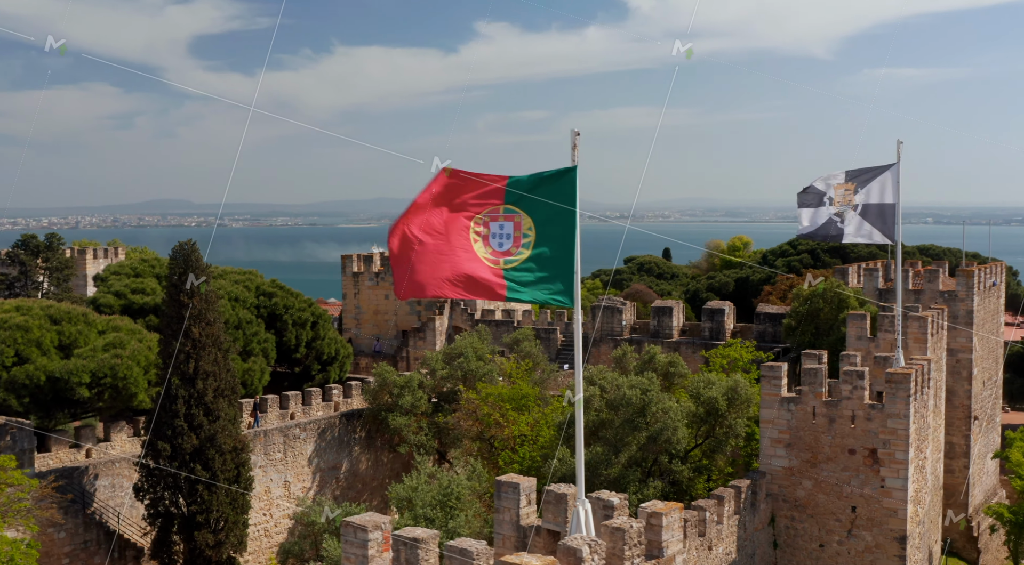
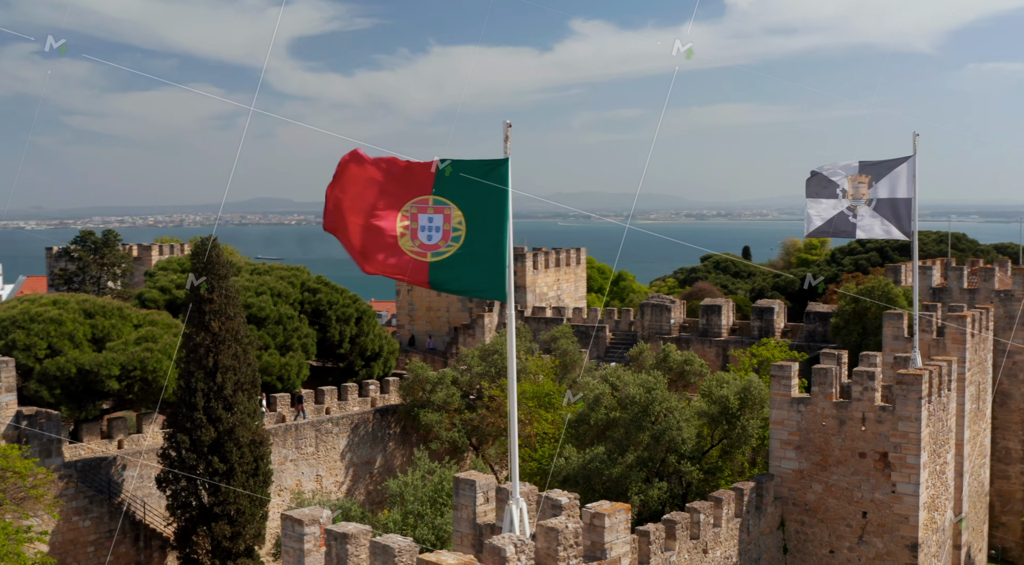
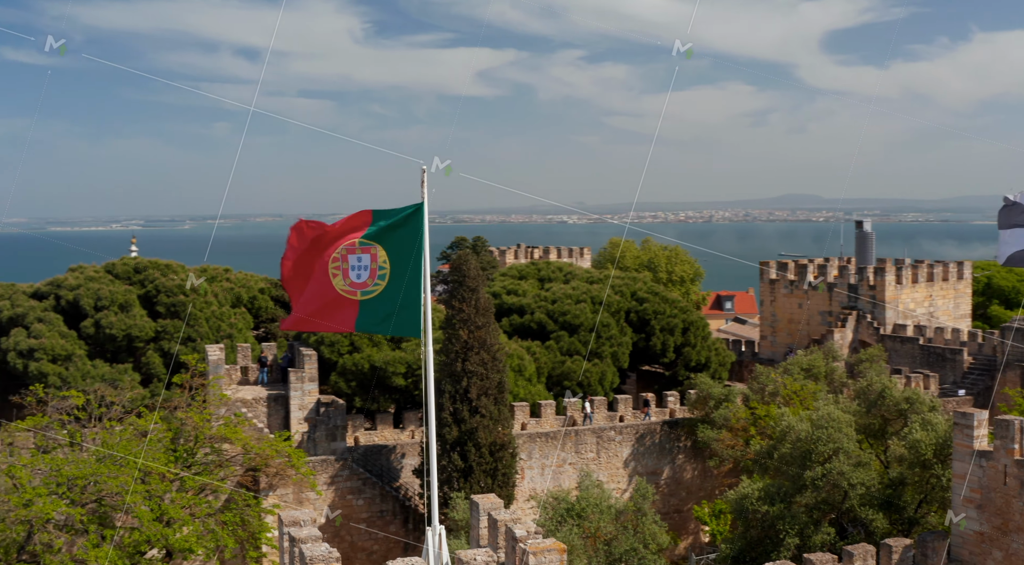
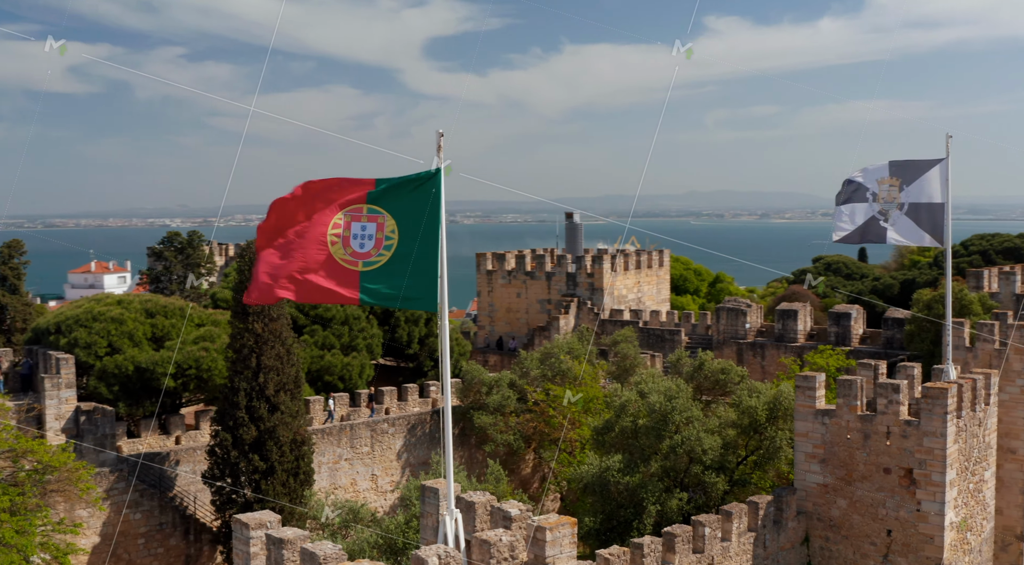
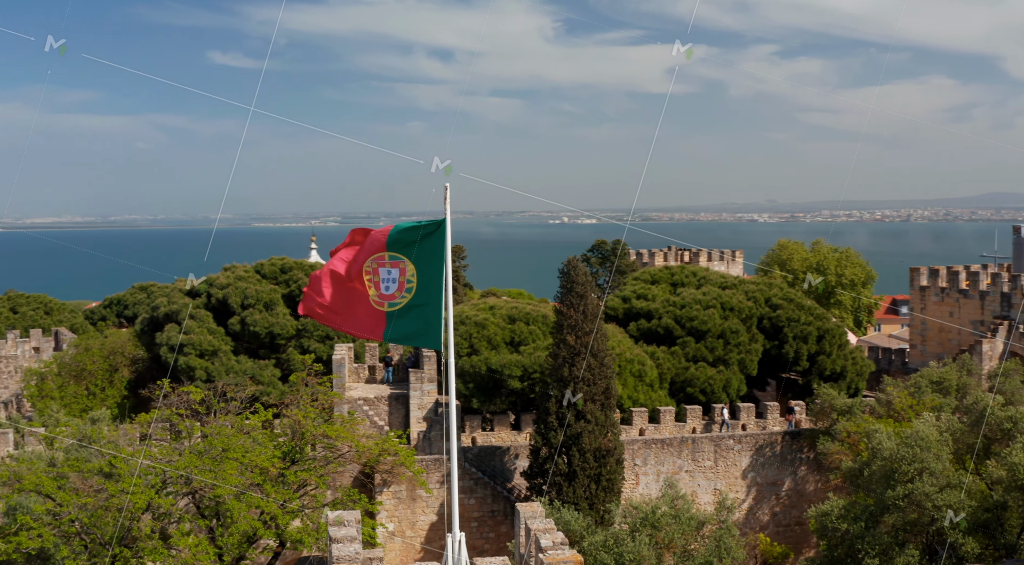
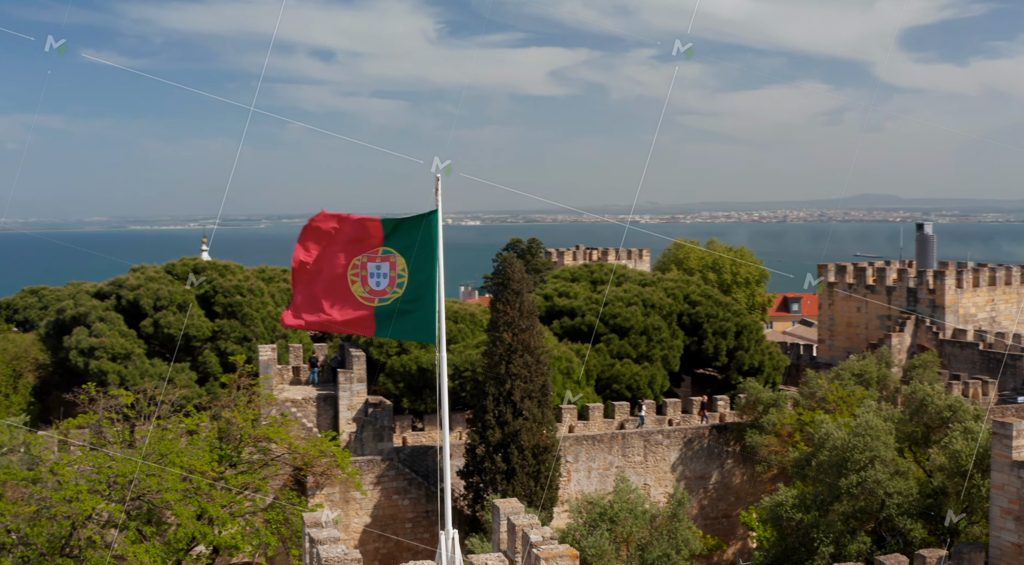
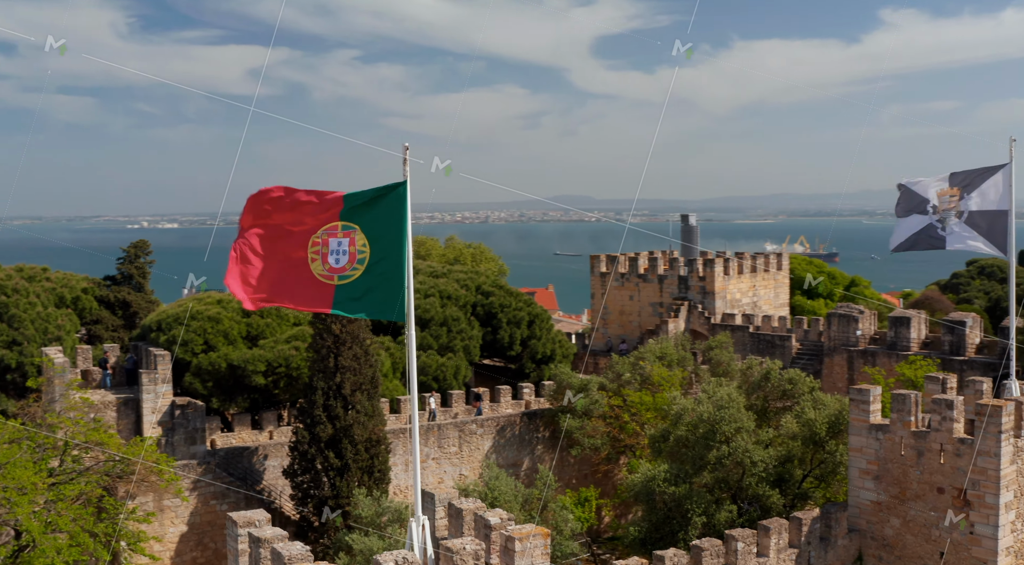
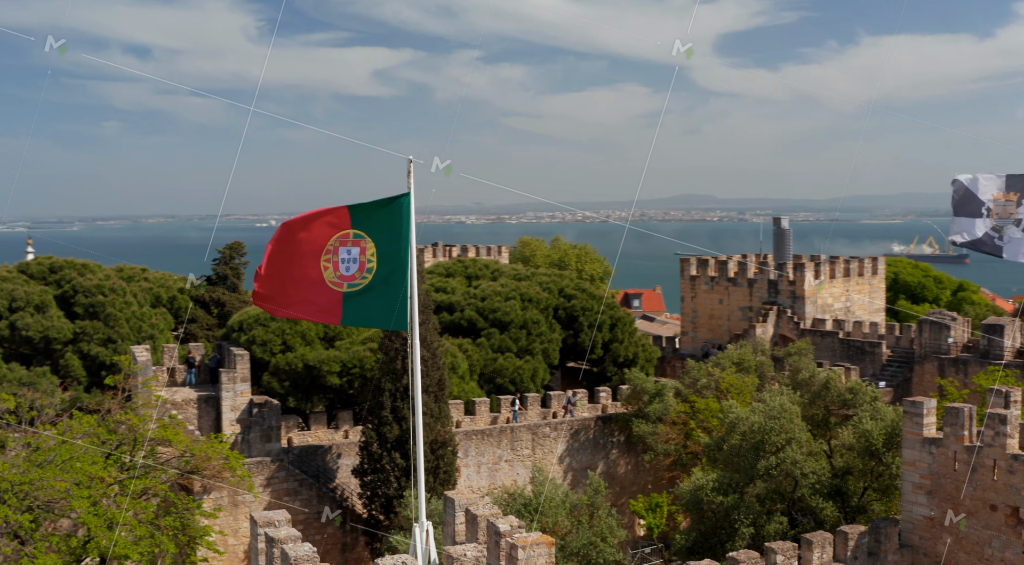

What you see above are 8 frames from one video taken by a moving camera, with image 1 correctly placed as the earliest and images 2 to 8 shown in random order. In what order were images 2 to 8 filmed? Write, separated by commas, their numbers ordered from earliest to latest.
2, 4, 7, 8, 3, 6, 5
